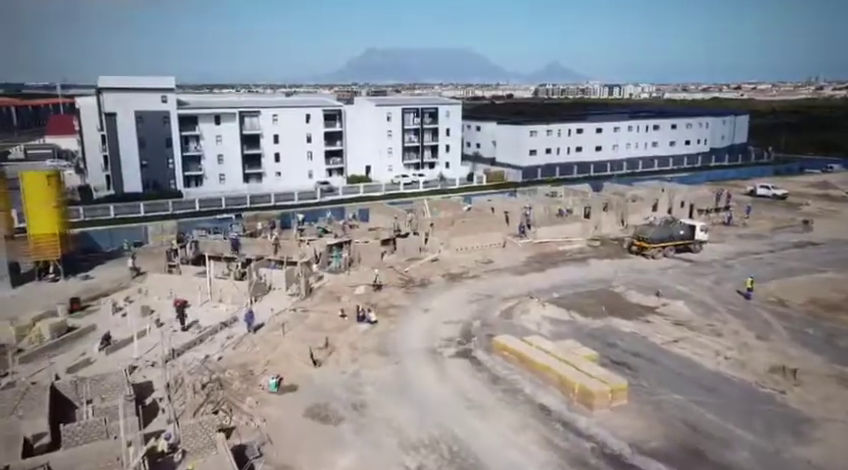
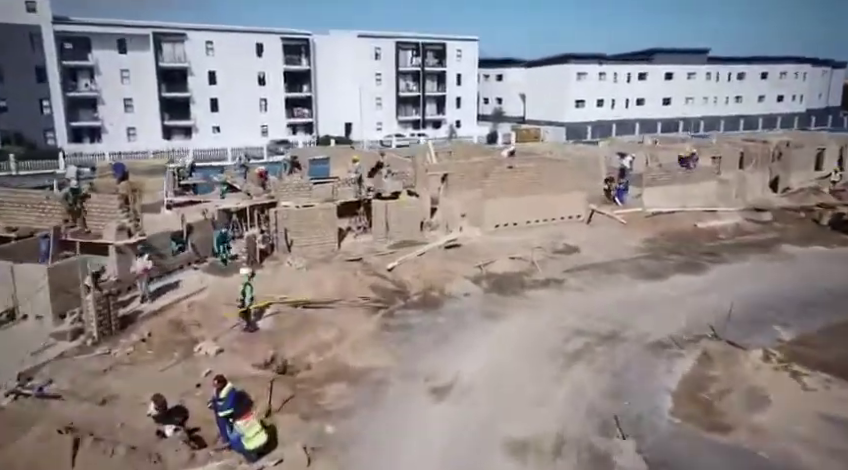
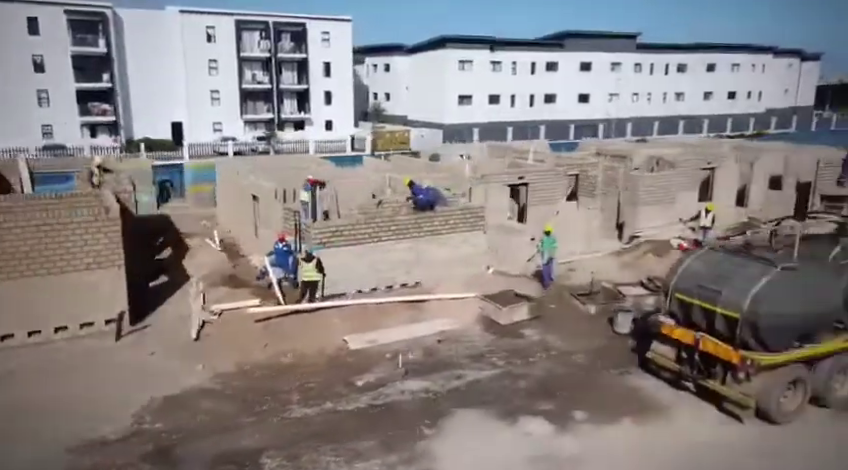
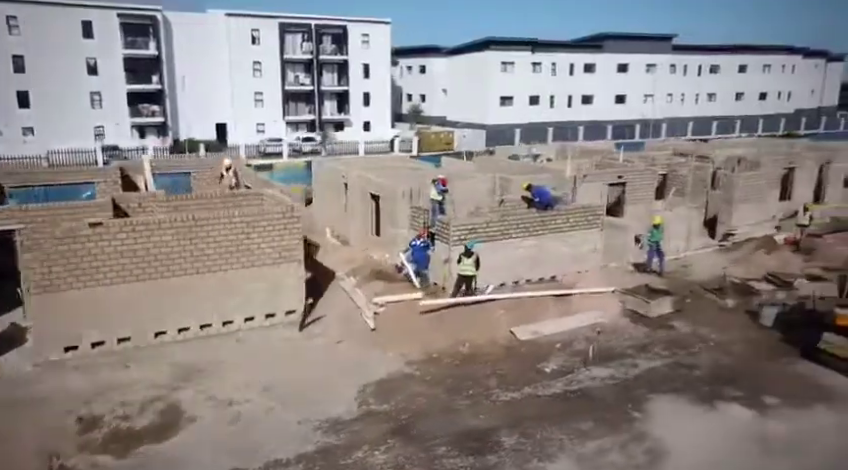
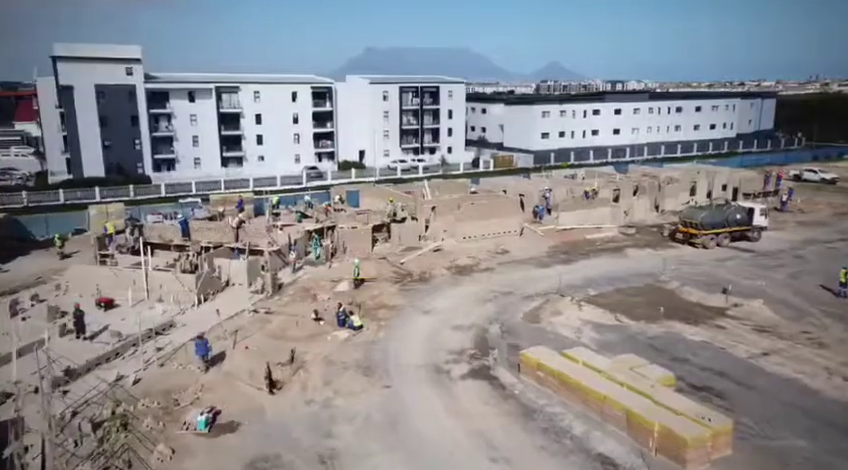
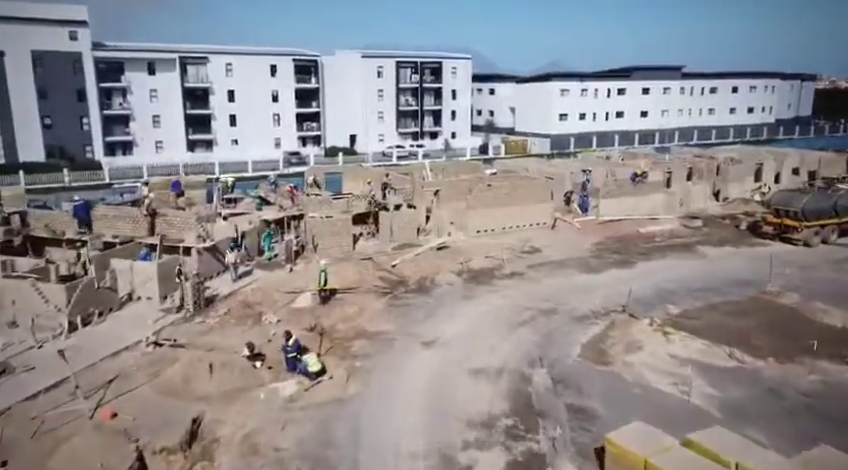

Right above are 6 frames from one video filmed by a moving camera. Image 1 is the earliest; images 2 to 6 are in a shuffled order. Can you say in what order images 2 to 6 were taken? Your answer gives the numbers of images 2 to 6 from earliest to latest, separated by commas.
5, 6, 2, 4, 3
